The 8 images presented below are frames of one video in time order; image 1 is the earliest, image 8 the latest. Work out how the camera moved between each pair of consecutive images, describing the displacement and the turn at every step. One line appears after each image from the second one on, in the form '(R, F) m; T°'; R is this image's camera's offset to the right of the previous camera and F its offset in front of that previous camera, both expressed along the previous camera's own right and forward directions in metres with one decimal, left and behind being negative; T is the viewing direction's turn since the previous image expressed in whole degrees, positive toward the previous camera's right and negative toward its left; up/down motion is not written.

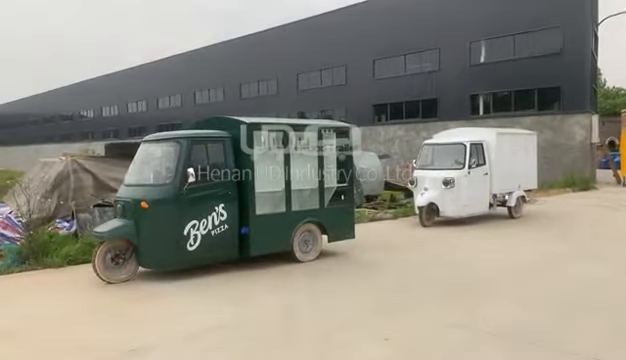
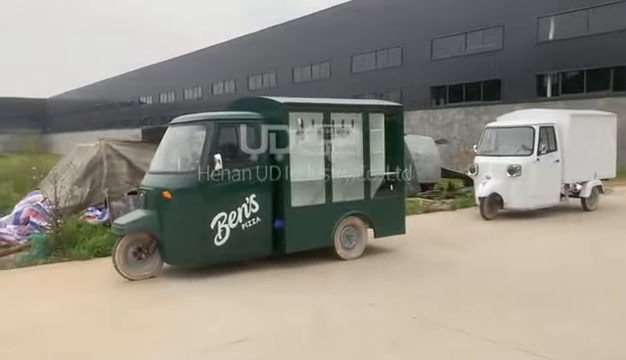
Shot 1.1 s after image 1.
(+0.2, +1.1) m; -6°
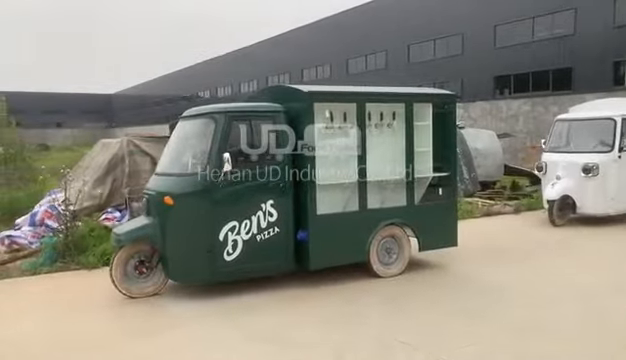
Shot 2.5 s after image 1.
(+0.3, +1.3) m; -6°
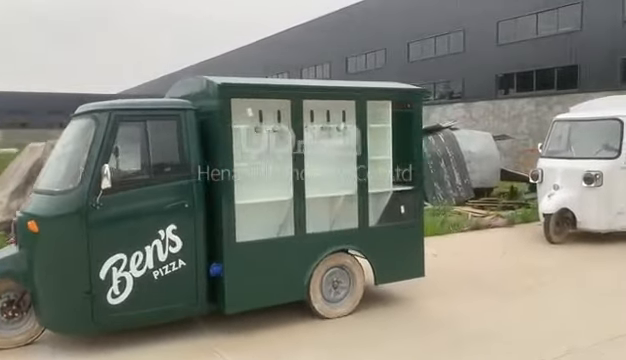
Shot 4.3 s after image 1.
(+0.9, +1.4) m; -1°
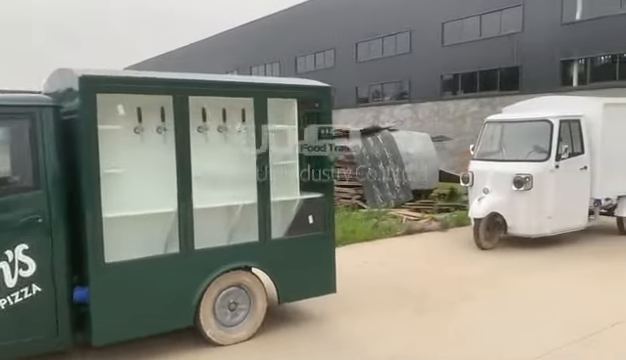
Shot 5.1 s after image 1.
(+0.6, +0.6) m; +5°
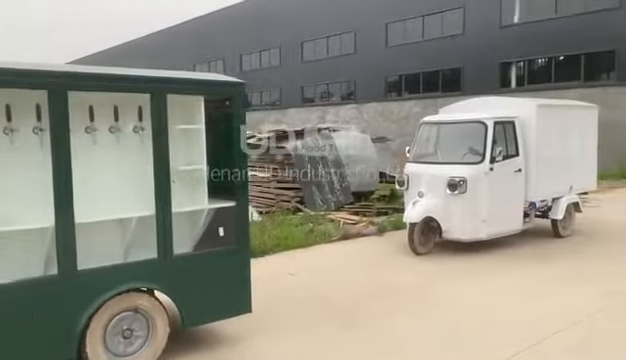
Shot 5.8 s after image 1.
(+0.4, +0.5) m; +5°
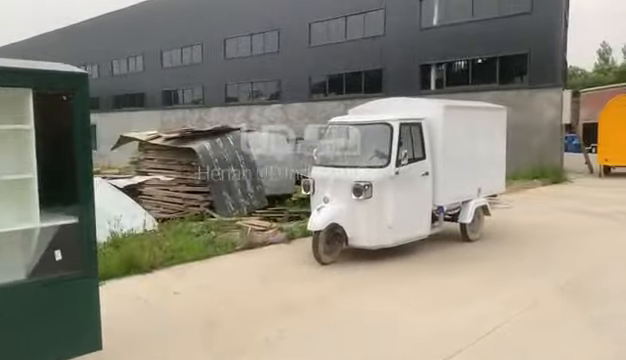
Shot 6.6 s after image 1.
(+0.5, +0.6) m; +7°
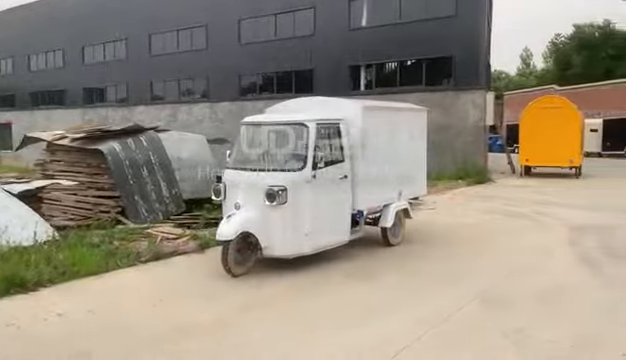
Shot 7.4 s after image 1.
(+0.4, +0.5) m; +7°
